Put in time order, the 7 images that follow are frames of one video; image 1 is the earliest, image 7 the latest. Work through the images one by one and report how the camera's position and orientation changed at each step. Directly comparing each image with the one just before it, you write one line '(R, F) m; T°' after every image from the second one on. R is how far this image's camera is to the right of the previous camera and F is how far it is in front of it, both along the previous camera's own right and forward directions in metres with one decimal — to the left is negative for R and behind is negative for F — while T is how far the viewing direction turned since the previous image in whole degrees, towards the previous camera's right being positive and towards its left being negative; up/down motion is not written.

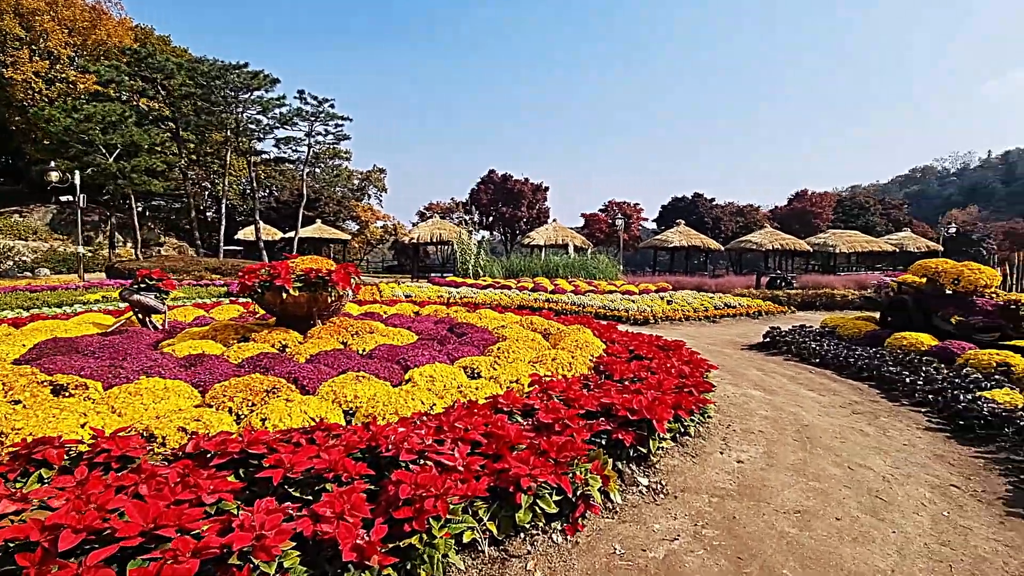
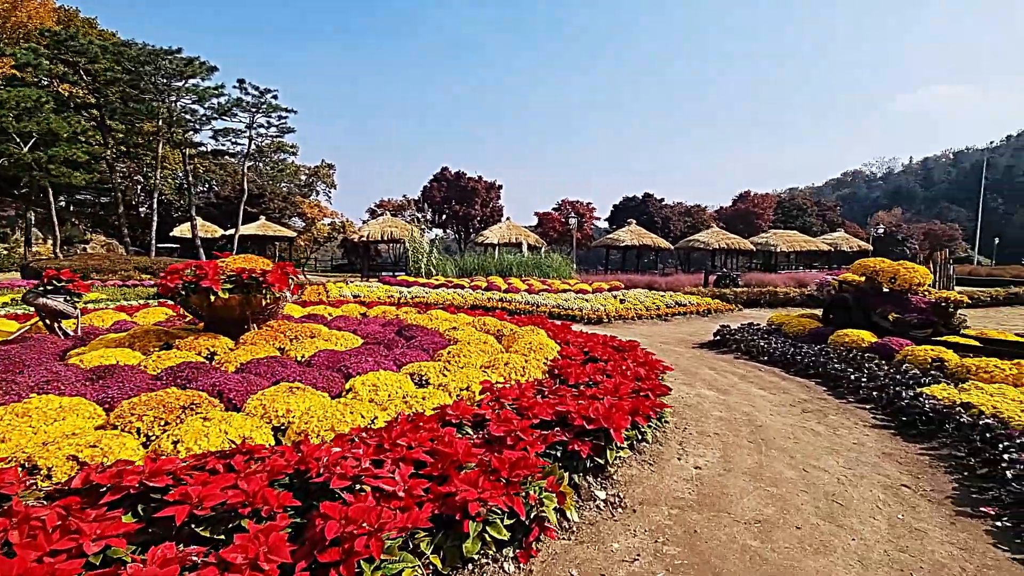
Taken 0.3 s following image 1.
(0.0, +0.2) m; +5°
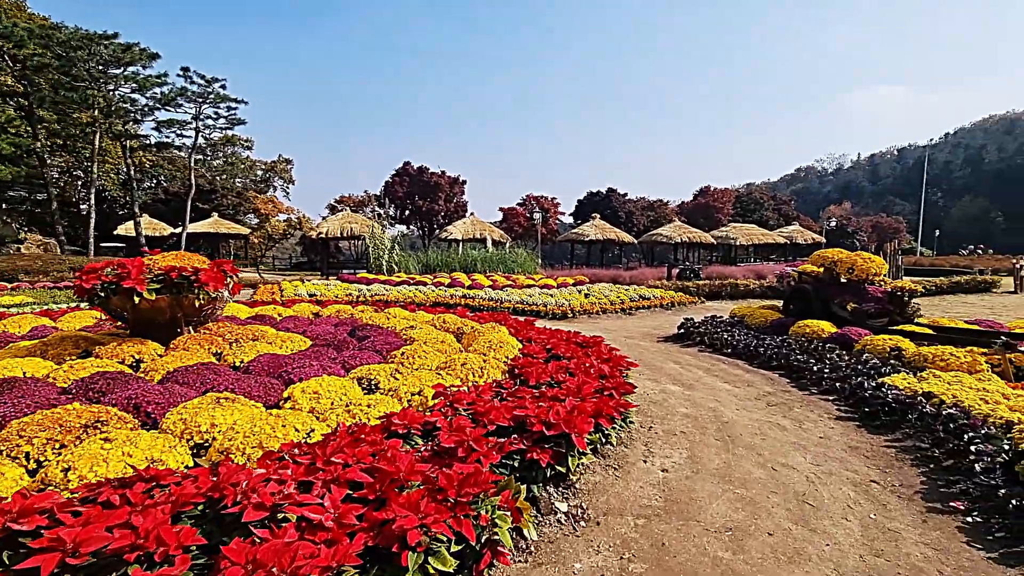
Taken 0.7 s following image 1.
(+0.1, +0.3) m; +4°
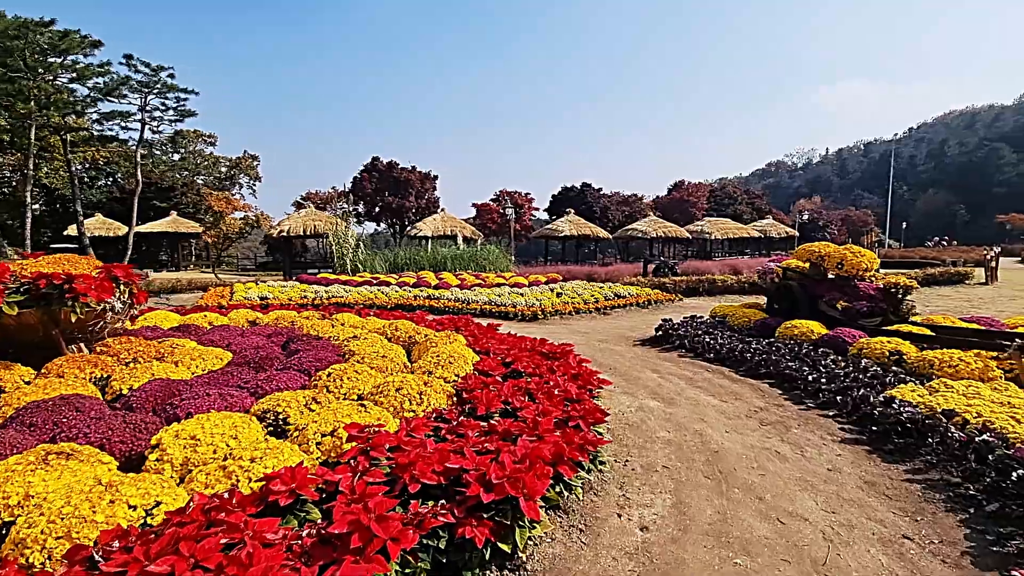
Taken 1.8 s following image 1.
(+0.2, +0.7) m; +3°
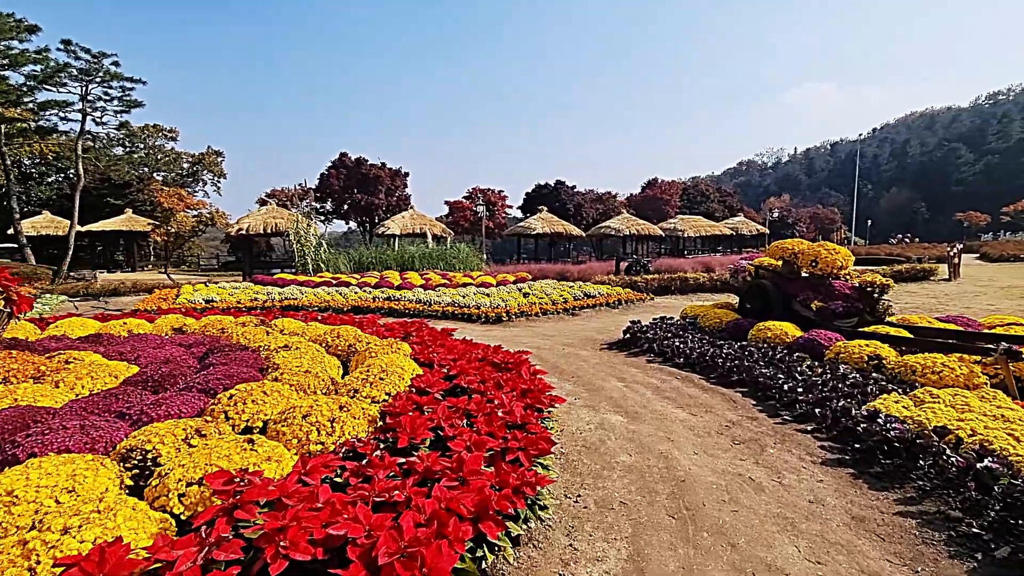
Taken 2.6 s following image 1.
(+0.3, +0.5) m; +3°
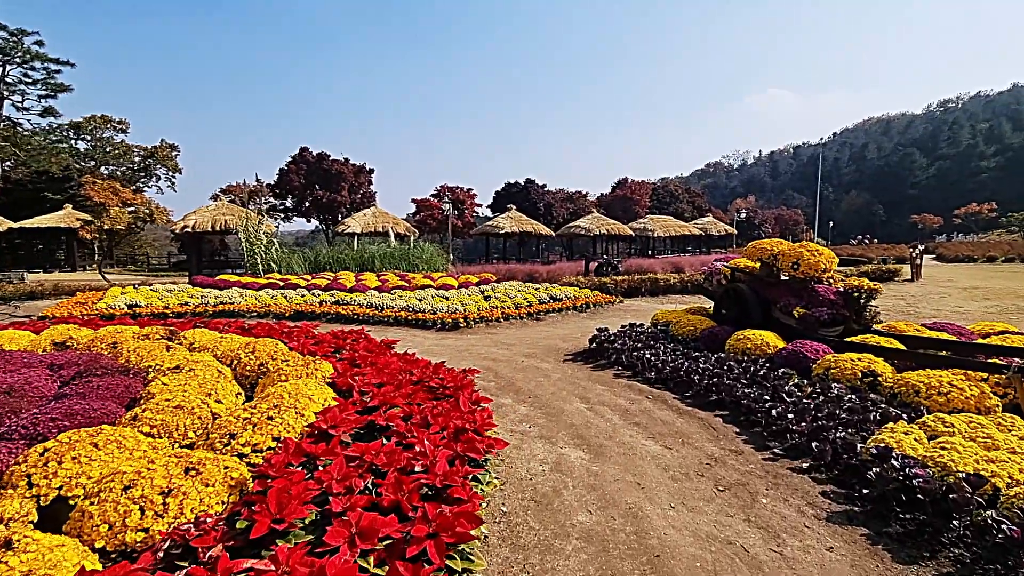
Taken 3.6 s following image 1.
(+0.2, +0.8) m; +3°
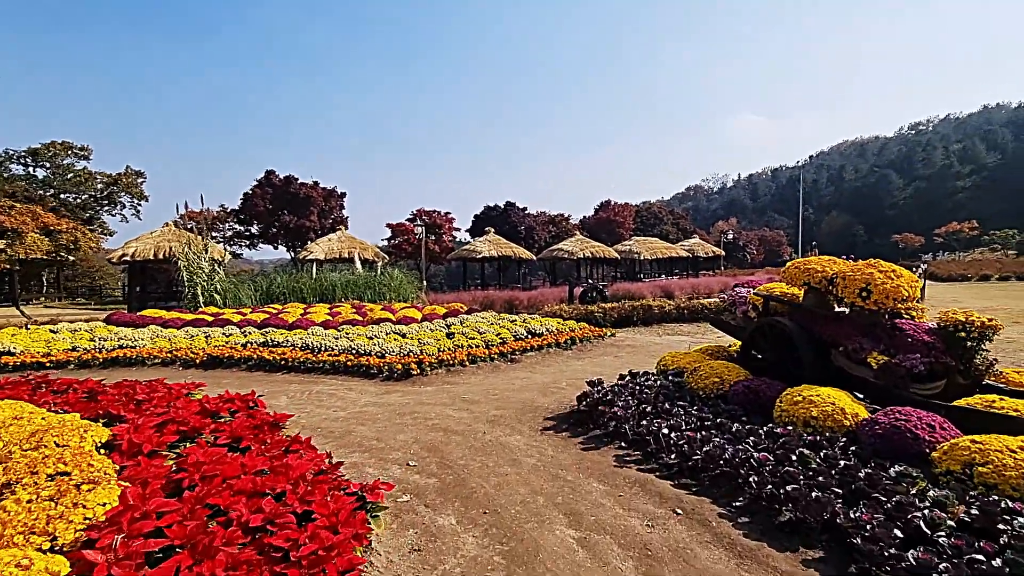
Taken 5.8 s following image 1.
(+0.3, +1.7) m; +2°
